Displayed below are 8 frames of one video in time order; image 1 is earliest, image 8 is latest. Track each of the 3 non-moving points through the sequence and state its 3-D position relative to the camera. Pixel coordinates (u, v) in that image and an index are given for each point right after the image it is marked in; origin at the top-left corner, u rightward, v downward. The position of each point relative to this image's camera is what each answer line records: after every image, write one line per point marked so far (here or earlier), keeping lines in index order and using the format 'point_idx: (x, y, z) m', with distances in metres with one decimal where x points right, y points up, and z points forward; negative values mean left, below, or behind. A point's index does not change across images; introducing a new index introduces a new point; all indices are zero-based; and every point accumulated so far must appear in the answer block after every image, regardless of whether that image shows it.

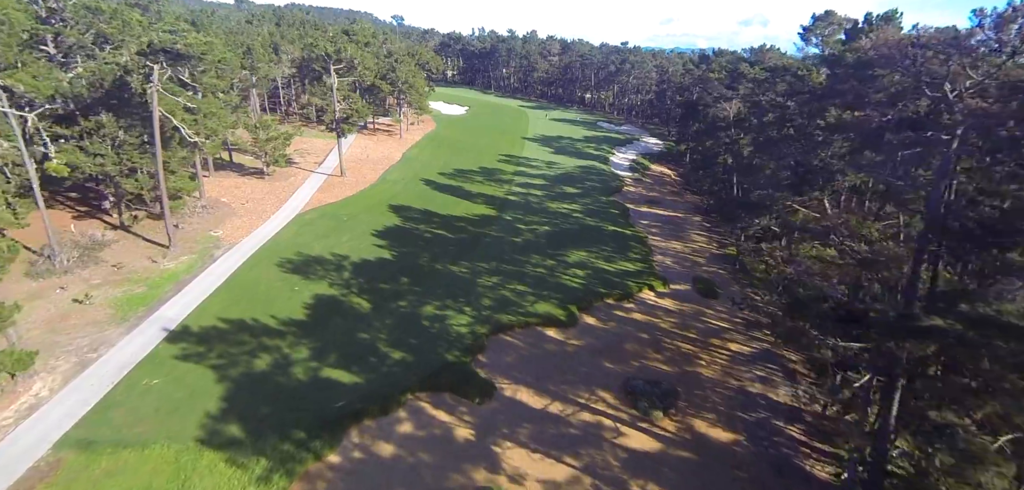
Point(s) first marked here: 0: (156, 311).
0: (-13.9, -2.6, +19.8) m
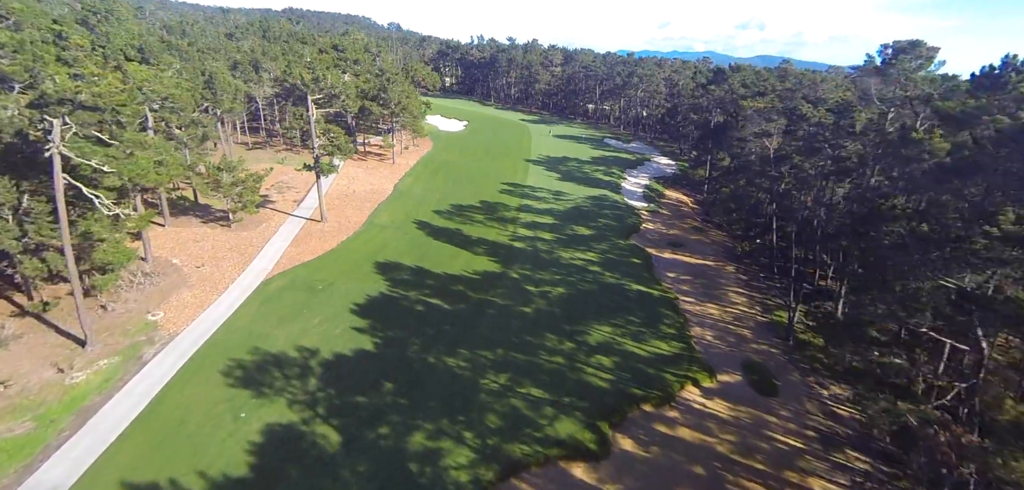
0: (-13.4, -6.3, +14.3) m
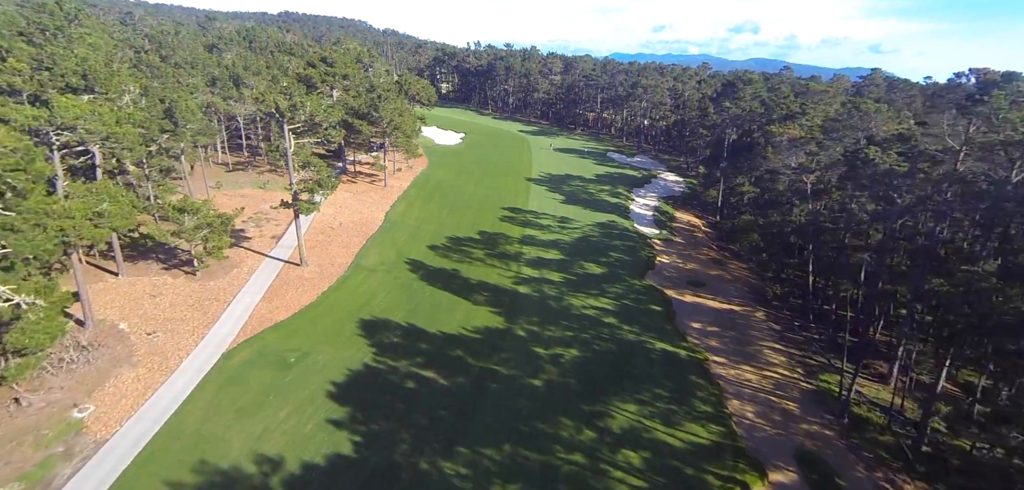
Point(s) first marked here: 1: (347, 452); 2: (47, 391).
0: (-13.0, -9.1, +10.1) m
1: (-5.8, -7.3, +17.9) m
2: (-17.4, -5.4, +19.0) m
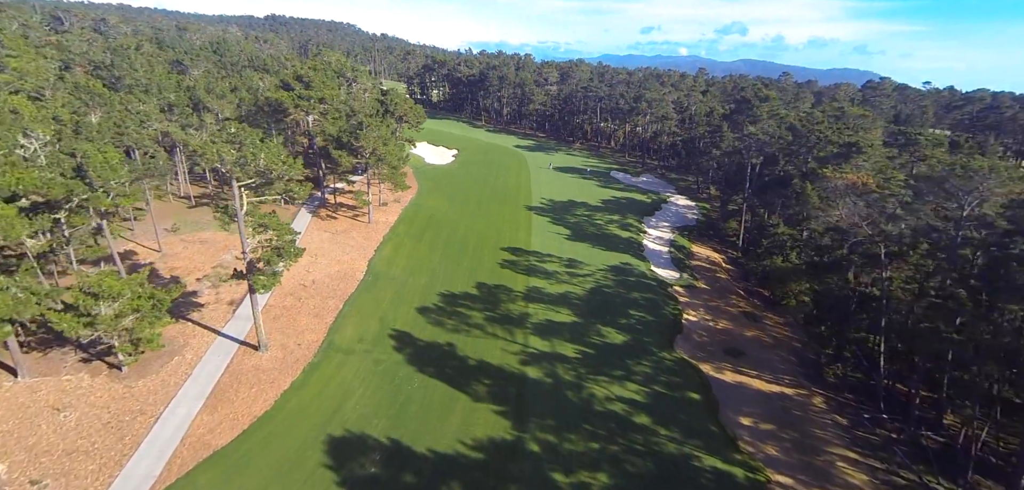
0: (-12.2, -13.0, +4.1) m
1: (-5.2, -11.2, +12.0) m
2: (-16.8, -9.4, +12.9) m
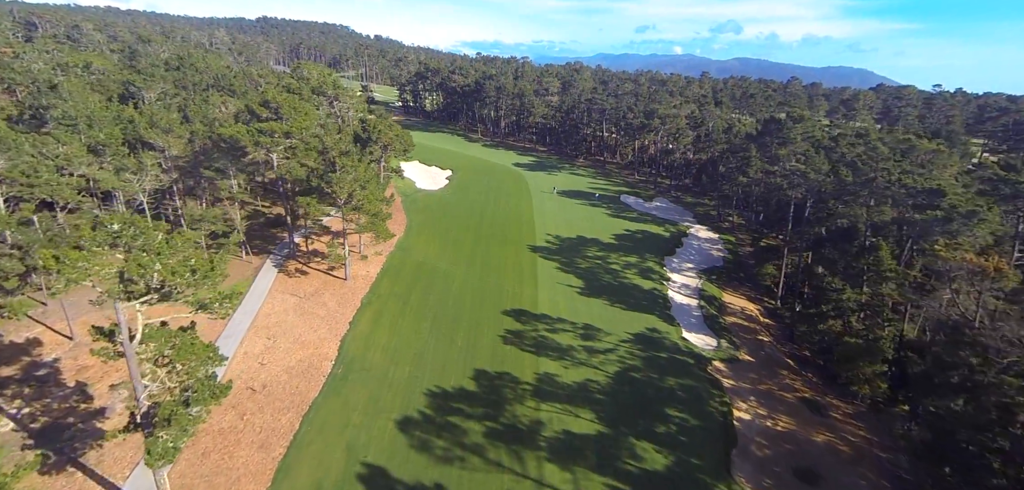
0: (-11.6, -17.7, -3.3) m
1: (-4.6, -15.8, +4.6) m
2: (-16.2, -14.1, +5.5) m
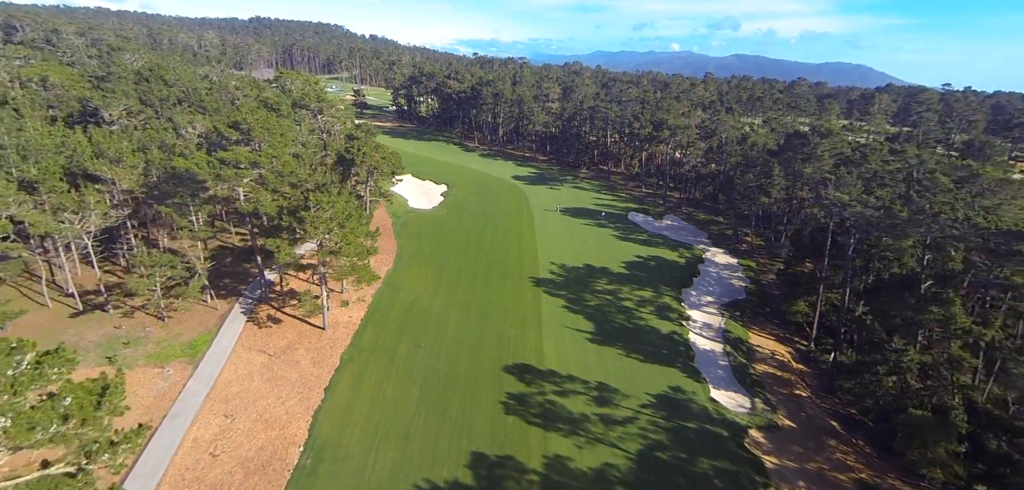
0: (-11.2, -20.9, -8.2) m
1: (-4.2, -18.9, -0.2) m
2: (-15.8, -17.3, +0.6) m
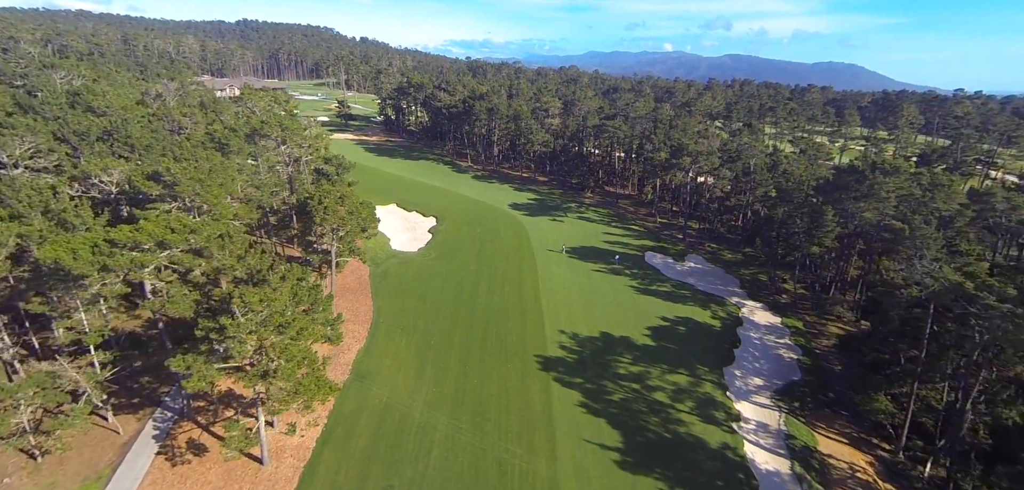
0: (-10.3, -26.1, -17.2) m
1: (-3.5, -24.0, -9.2) m
2: (-15.1, -22.6, -8.5) m
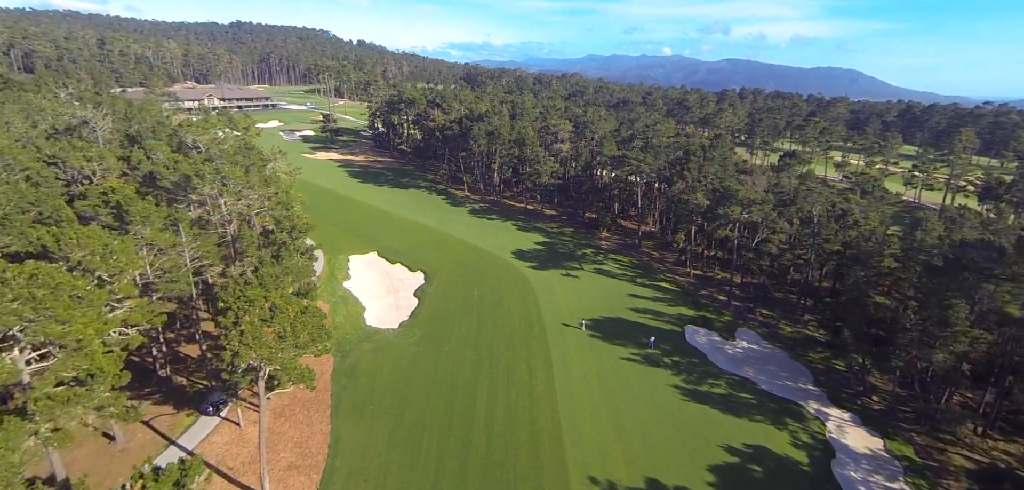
0: (-9.6, -32.2, -29.2) m
1: (-2.8, -30.2, -21.1) m
2: (-14.4, -28.7, -20.5) m
